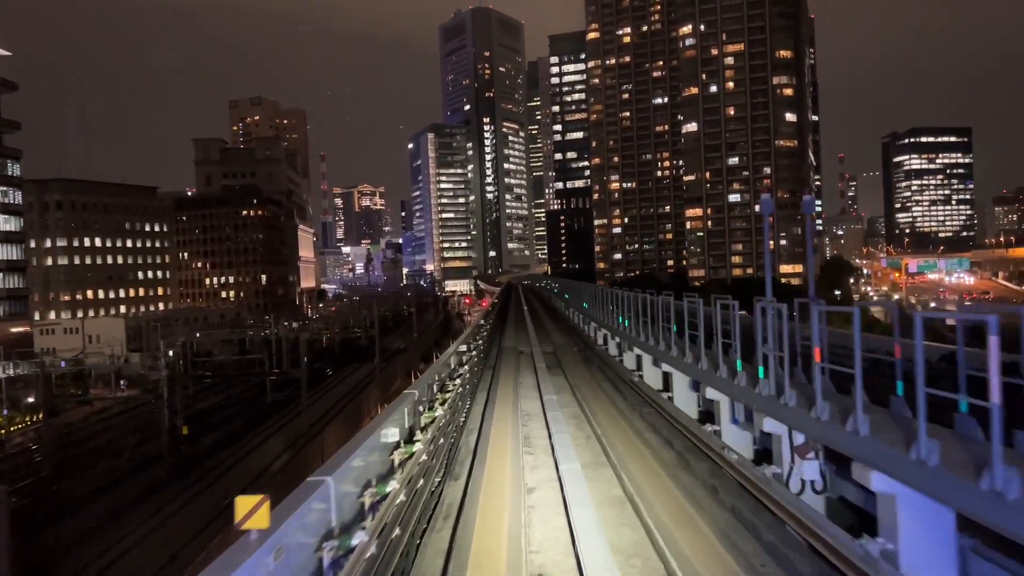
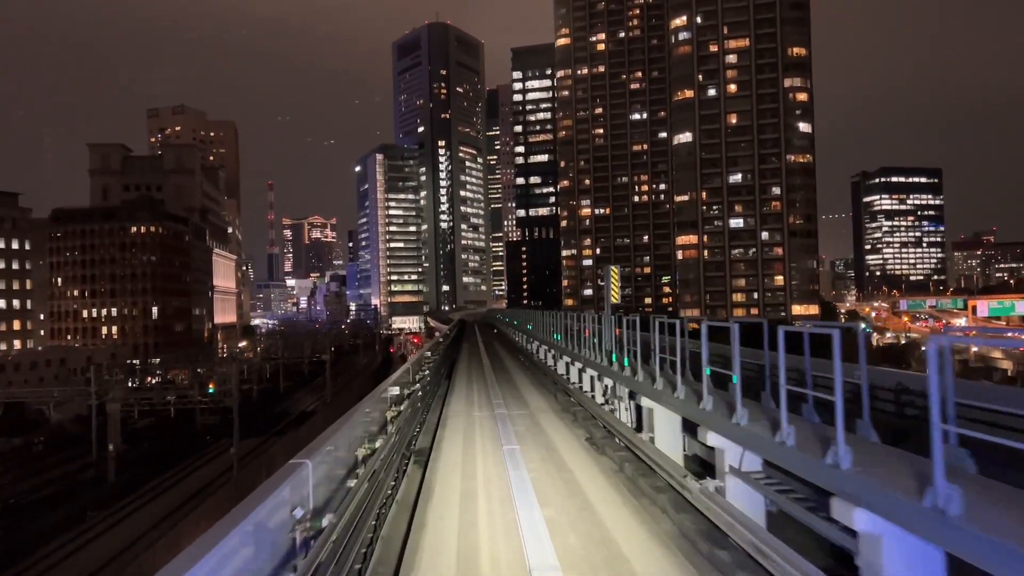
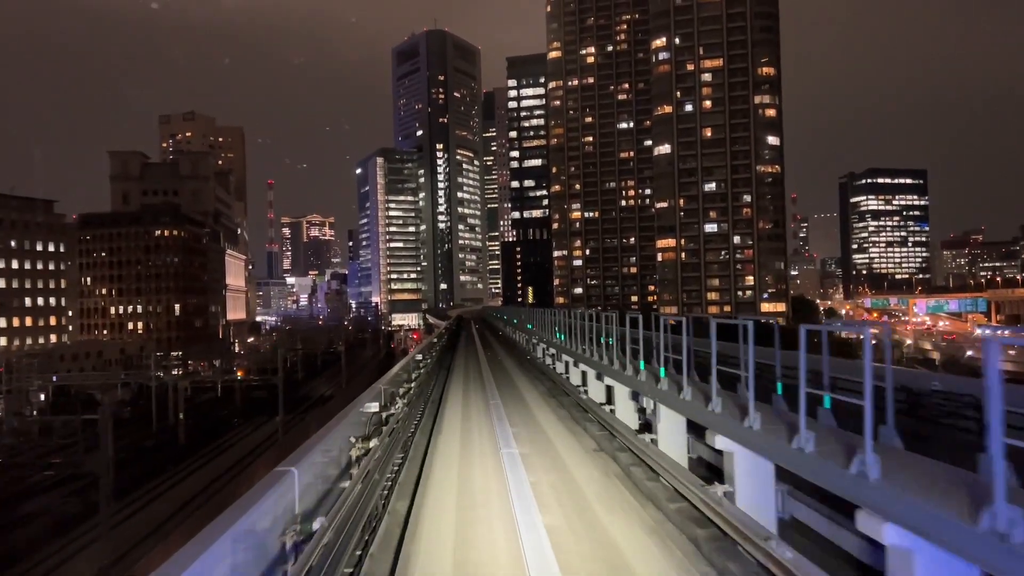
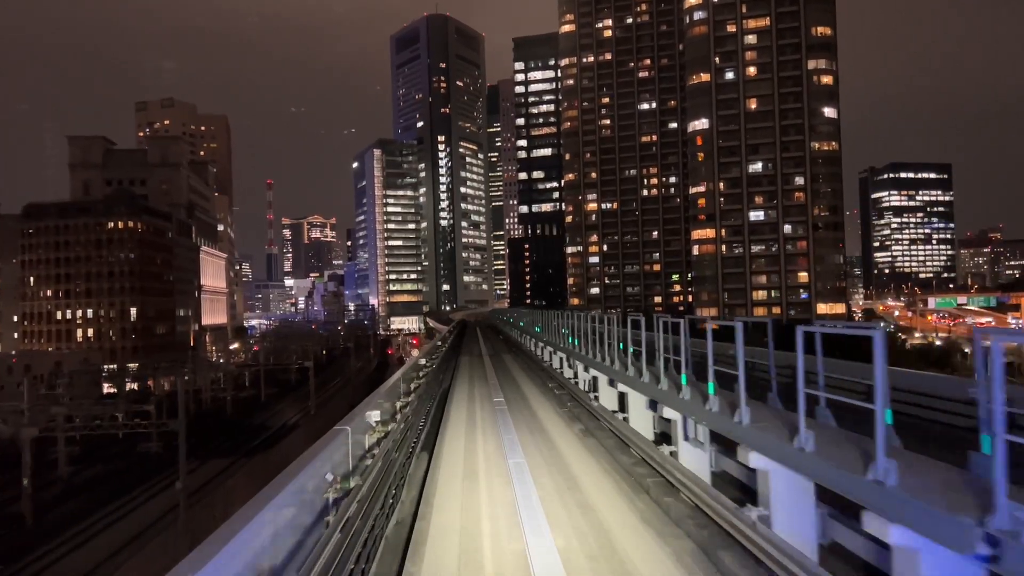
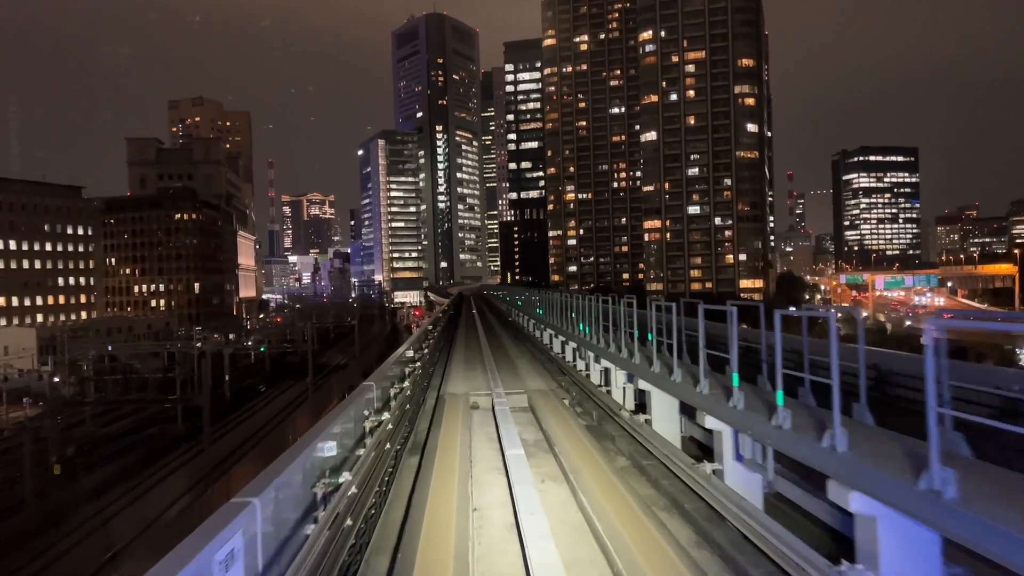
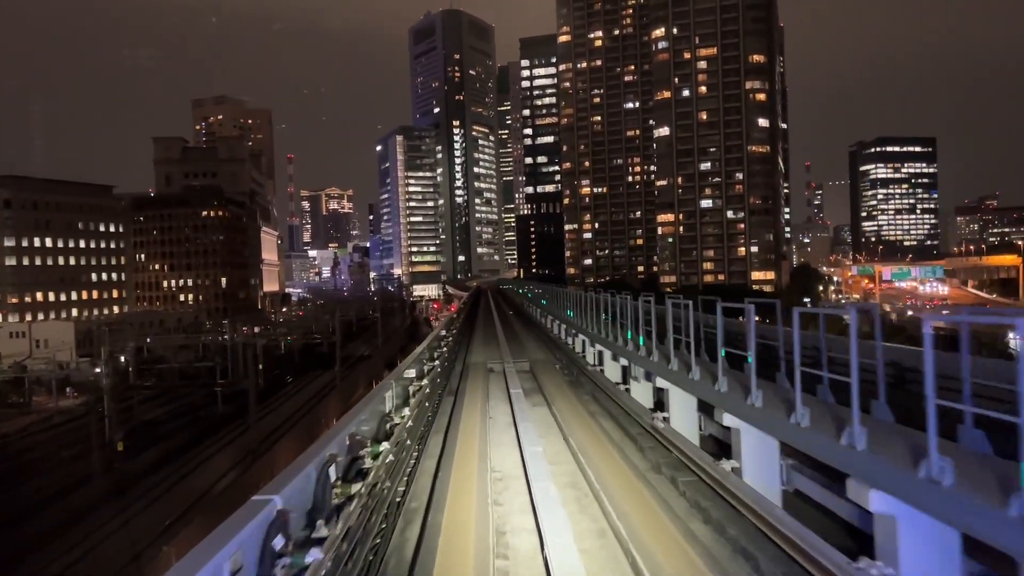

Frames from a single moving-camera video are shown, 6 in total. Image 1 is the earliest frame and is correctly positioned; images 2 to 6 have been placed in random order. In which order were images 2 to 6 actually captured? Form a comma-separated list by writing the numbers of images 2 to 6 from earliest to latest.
6, 5, 3, 2, 4
